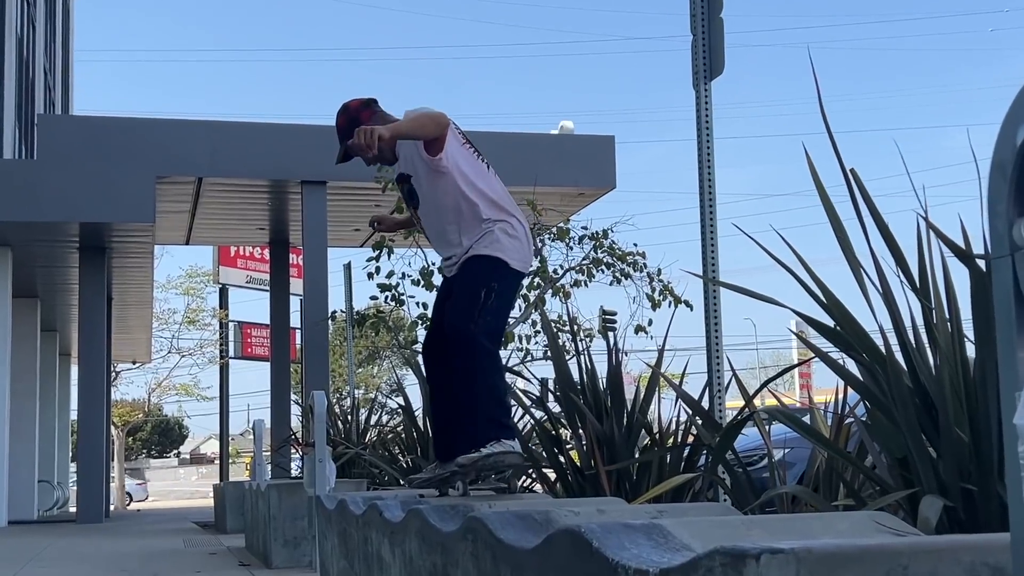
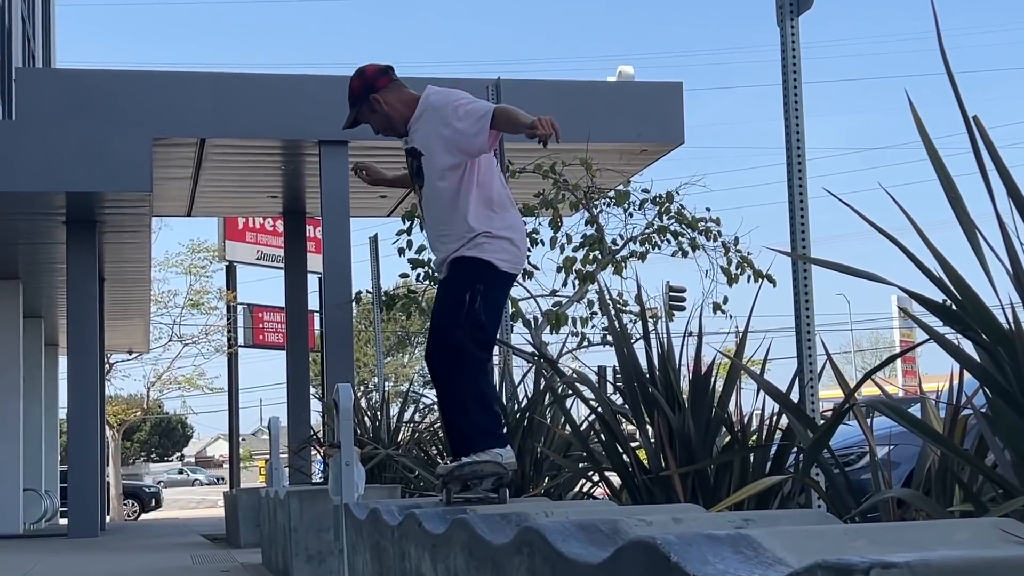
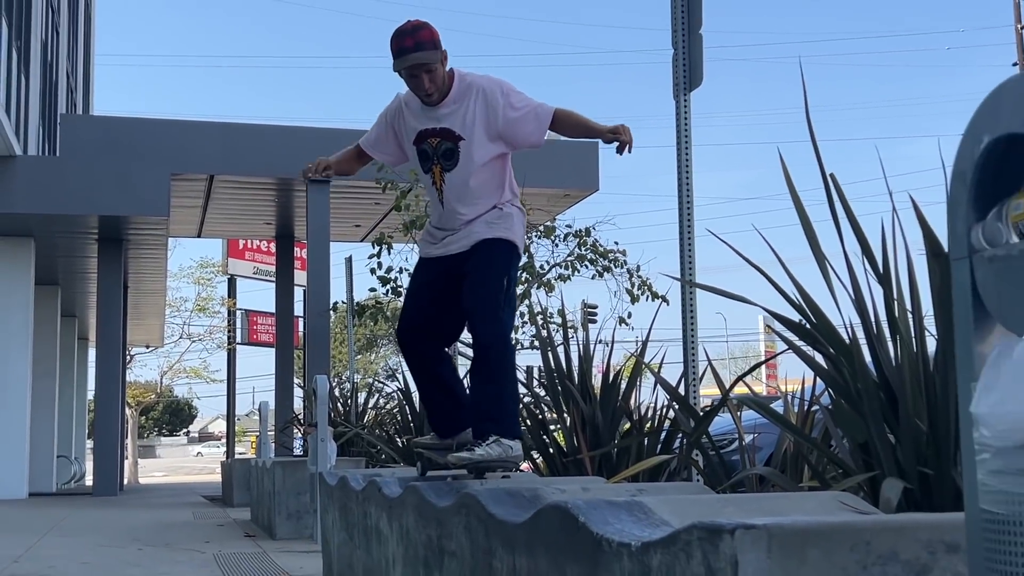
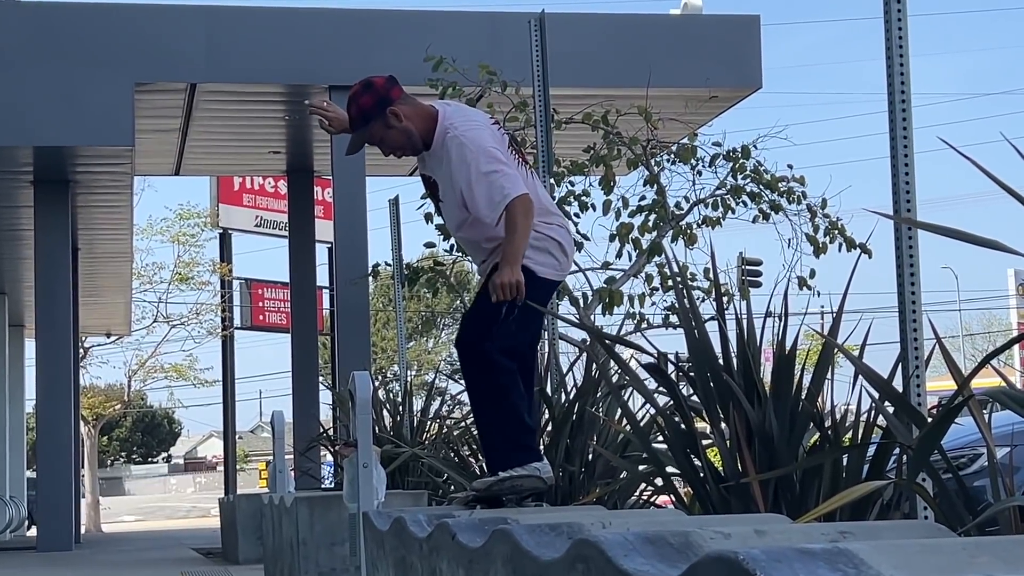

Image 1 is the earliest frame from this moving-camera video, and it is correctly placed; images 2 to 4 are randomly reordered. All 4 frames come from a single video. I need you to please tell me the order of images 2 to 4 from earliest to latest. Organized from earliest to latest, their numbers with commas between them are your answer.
2, 4, 3
